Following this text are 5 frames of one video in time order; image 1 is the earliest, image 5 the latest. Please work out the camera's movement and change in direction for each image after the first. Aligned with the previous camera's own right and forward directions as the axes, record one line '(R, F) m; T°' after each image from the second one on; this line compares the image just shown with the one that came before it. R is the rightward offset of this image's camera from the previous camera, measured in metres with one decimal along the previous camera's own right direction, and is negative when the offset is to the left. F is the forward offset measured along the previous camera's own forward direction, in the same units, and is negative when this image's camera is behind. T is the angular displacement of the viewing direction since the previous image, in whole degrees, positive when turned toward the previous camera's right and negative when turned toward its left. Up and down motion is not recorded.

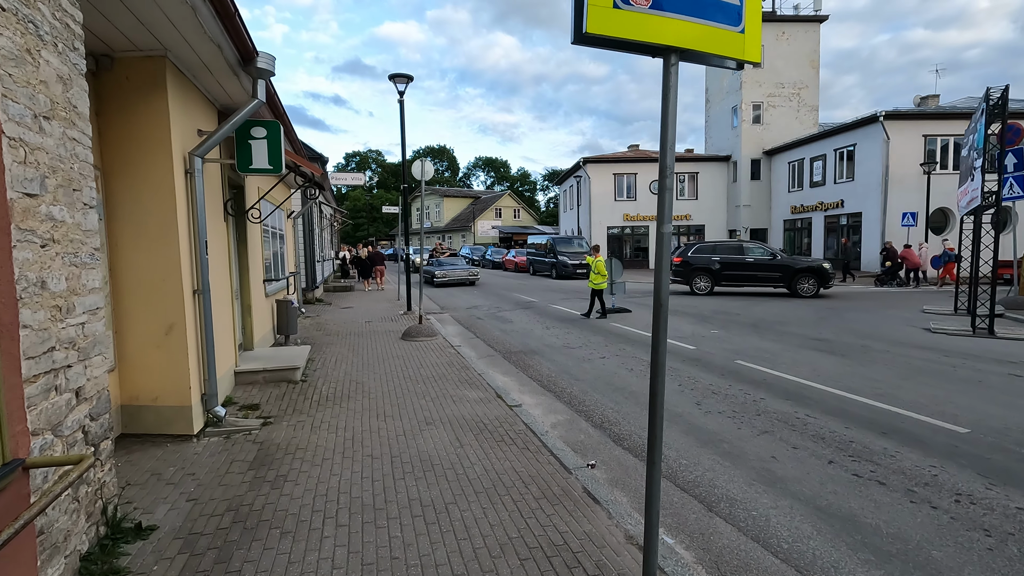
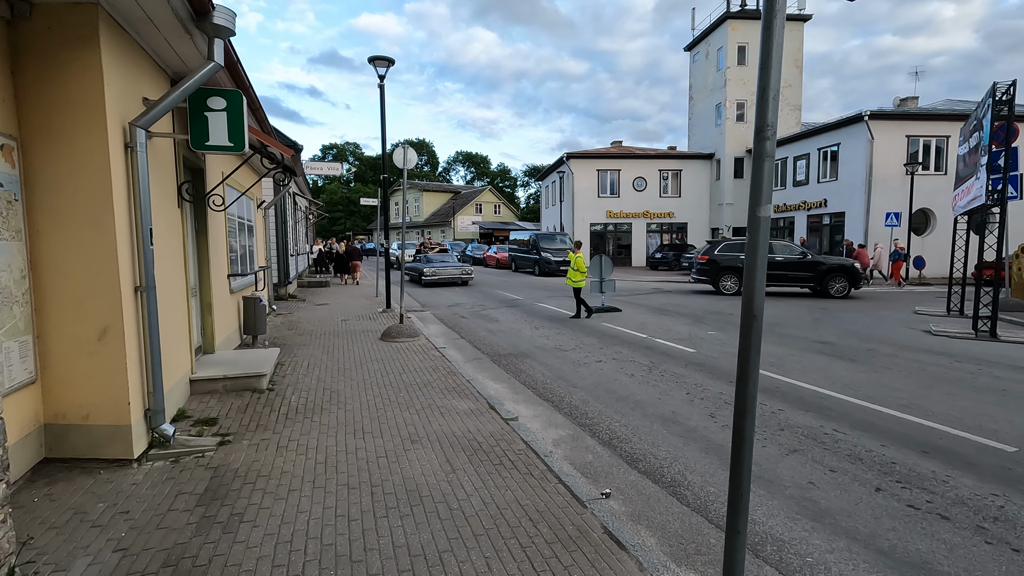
(-0.2, +0.7) m; +2°
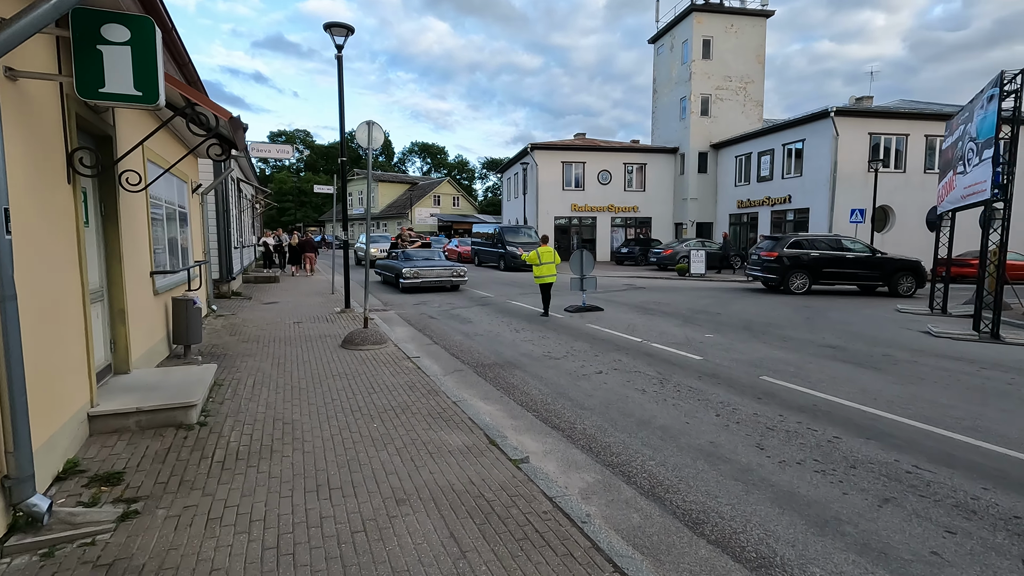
(-0.4, +1.2) m; +5°
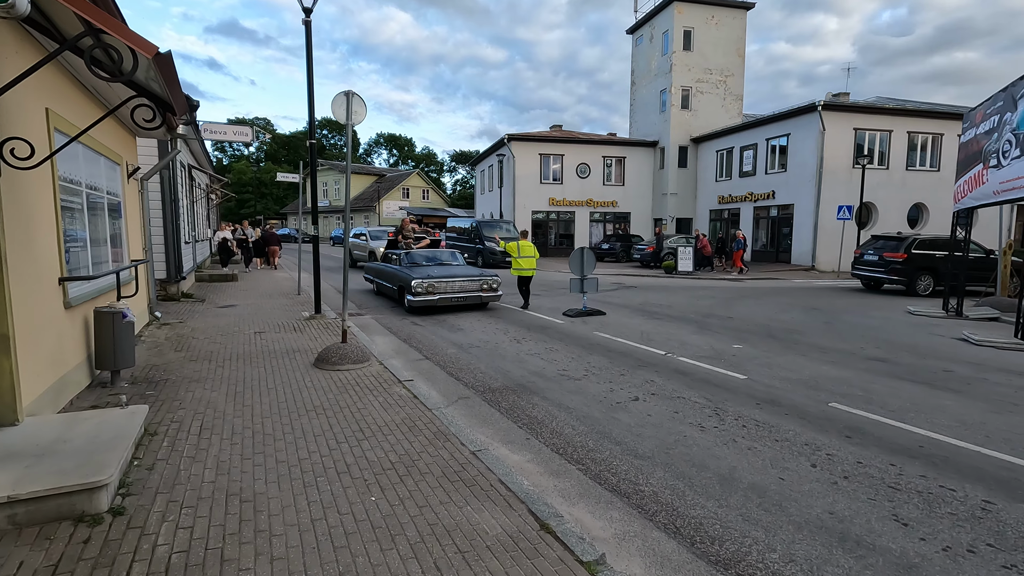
(-0.6, +1.4) m; +4°
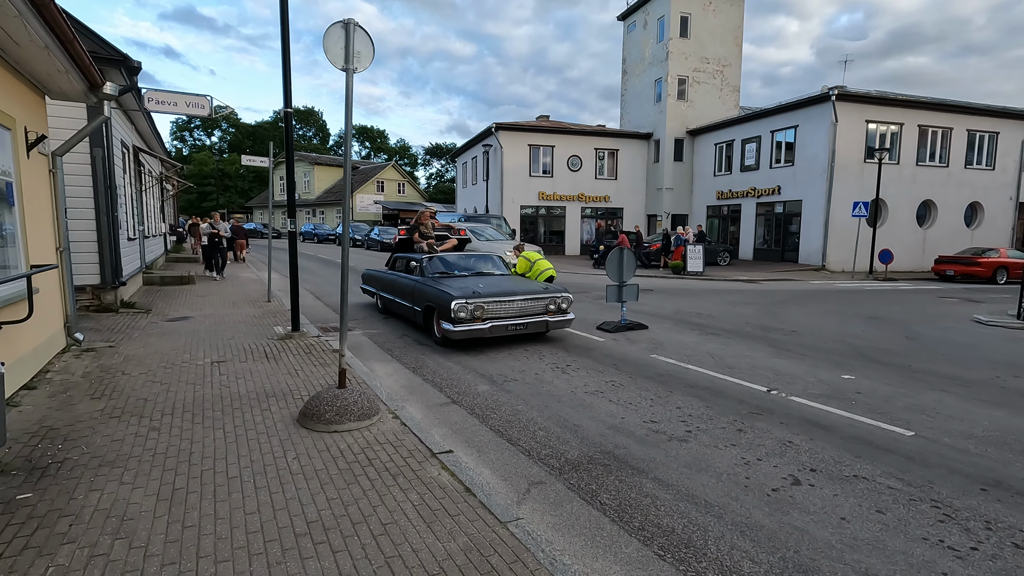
(-1.0, +2.2) m; +3°
